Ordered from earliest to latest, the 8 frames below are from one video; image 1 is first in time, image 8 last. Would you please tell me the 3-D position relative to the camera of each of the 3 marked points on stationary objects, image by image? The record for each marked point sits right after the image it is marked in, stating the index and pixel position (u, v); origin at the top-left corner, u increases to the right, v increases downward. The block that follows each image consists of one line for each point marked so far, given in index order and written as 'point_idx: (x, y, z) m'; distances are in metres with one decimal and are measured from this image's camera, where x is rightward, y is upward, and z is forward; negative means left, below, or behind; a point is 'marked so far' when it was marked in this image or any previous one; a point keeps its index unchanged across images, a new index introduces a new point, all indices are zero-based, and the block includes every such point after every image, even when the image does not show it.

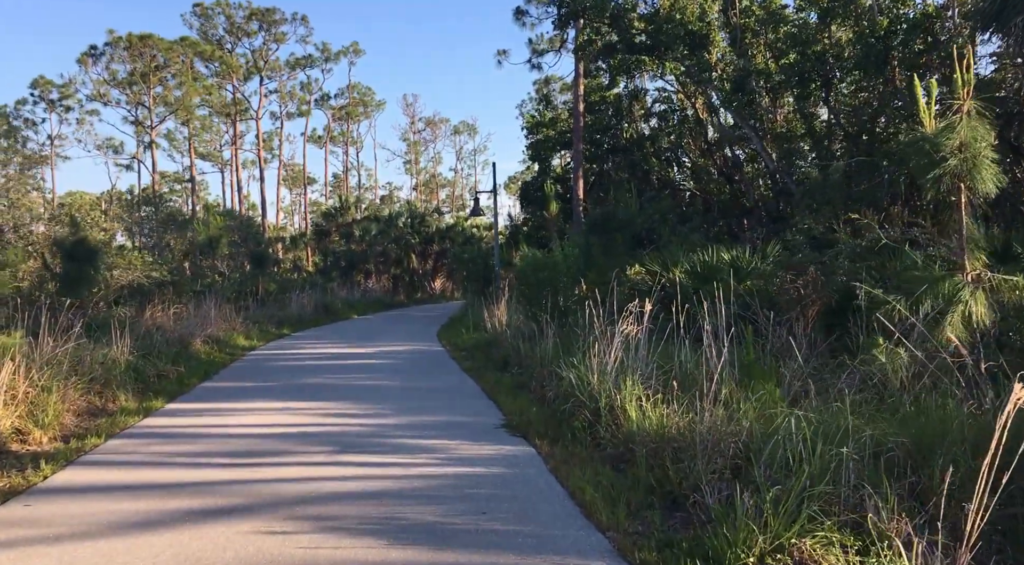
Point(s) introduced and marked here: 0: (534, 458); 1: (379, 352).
0: (+0.2, -1.3, +6.2) m
1: (-2.3, -1.2, +15.1) m
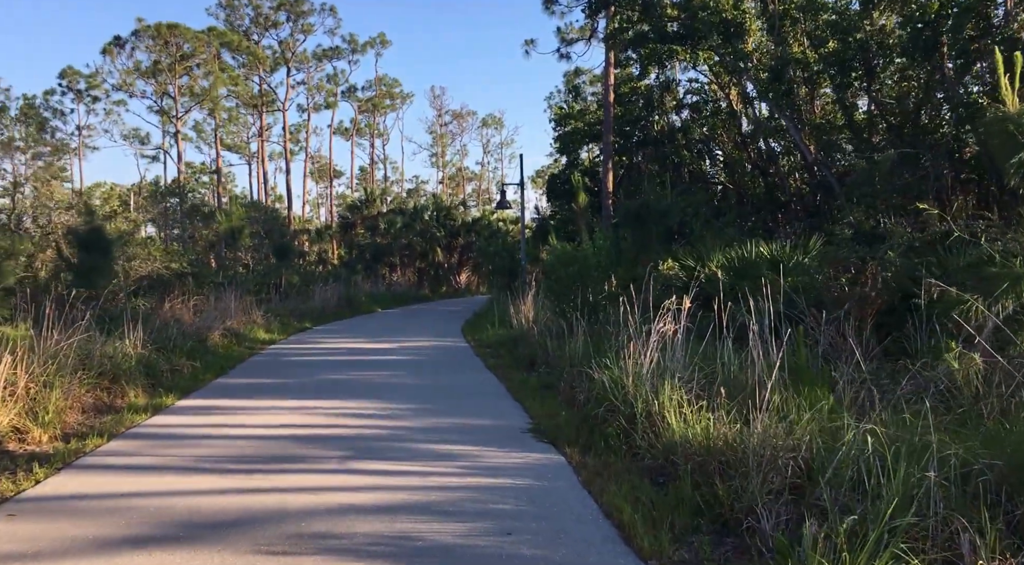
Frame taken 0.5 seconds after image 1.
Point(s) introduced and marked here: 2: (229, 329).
0: (+0.4, -1.2, +5.7) m
1: (-1.9, -1.1, +14.6) m
2: (-5.0, -0.8, +15.2) m
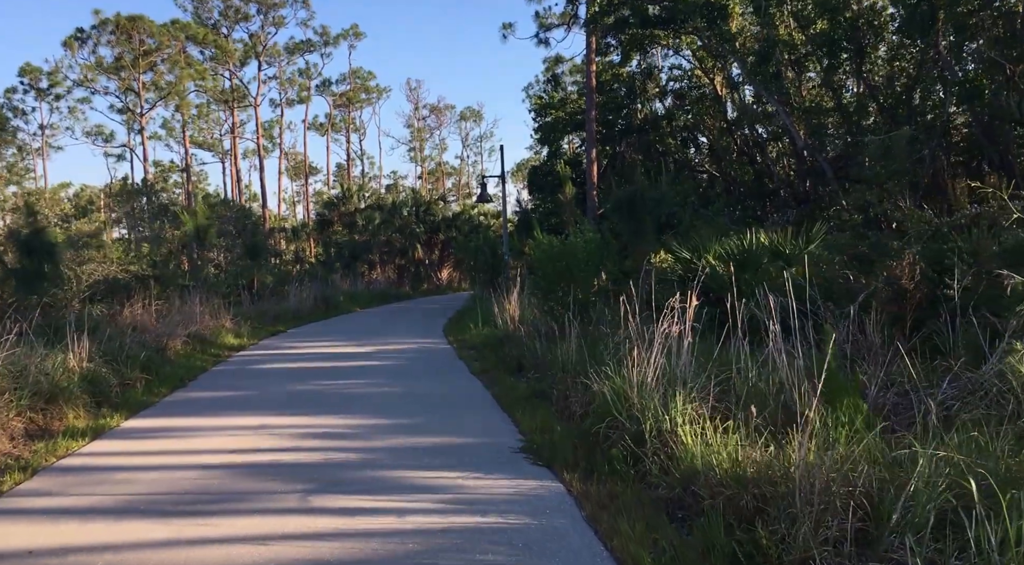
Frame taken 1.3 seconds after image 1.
0: (+0.3, -1.2, +4.9) m
1: (-2.1, -1.1, +13.7) m
2: (-5.3, -0.9, +14.2) m
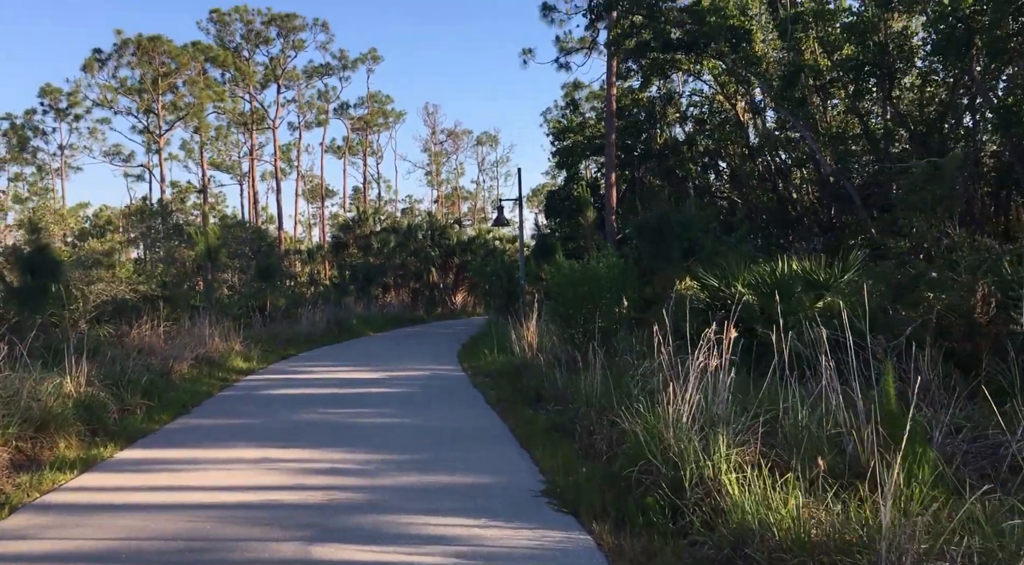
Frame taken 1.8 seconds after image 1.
0: (+0.4, -1.4, +4.3) m
1: (-1.9, -1.5, +13.2) m
2: (-5.0, -1.2, +13.8) m
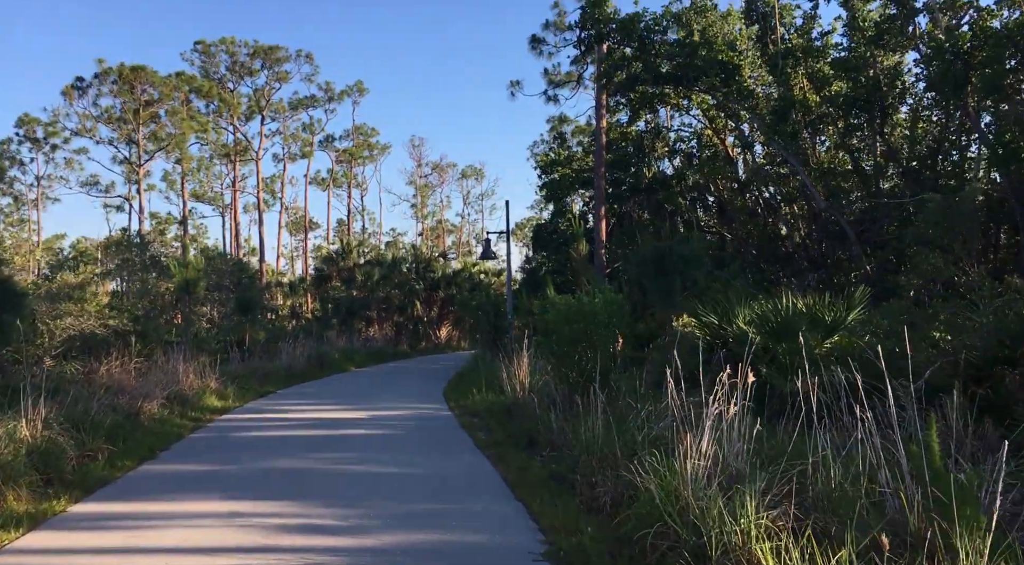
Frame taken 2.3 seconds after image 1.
0: (+0.4, -1.6, +3.7) m
1: (-2.0, -2.0, +12.6) m
2: (-5.2, -1.7, +13.1) m
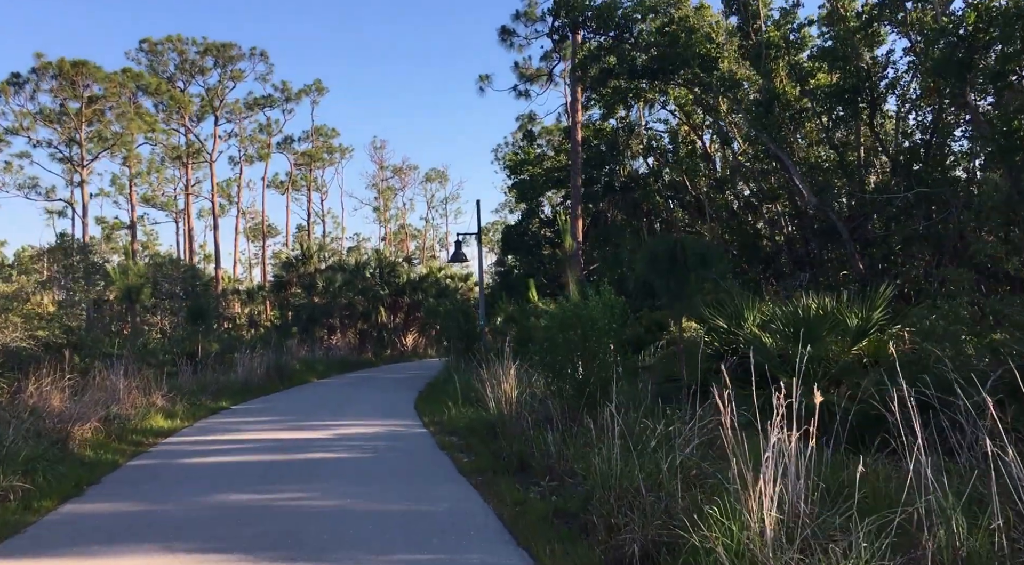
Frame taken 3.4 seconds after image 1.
0: (+0.6, -1.5, +2.5) m
1: (-2.3, -2.0, +11.3) m
2: (-5.4, -1.8, +11.6) m
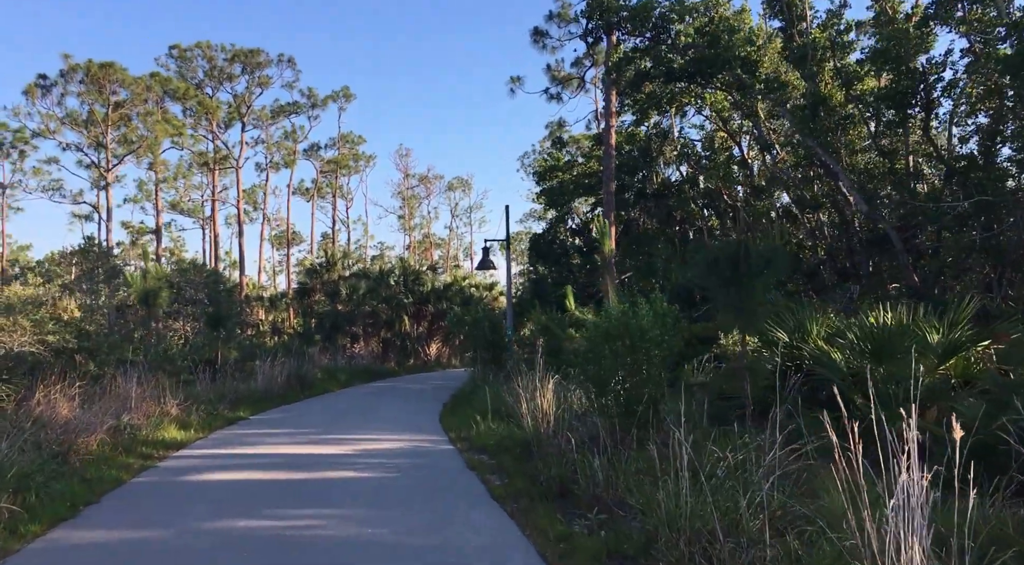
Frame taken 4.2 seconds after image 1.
0: (+0.8, -1.5, +1.7) m
1: (-1.8, -2.1, +10.5) m
2: (-5.0, -1.9, +10.9) m
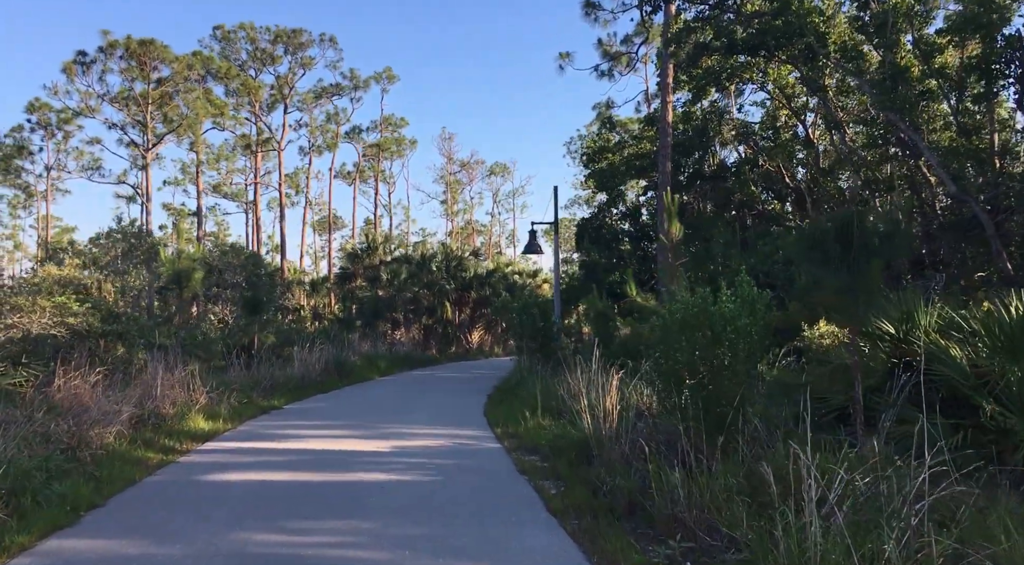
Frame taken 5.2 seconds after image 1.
0: (+0.9, -1.4, +0.6) m
1: (-1.3, -1.9, +9.5) m
2: (-4.4, -1.6, +10.1) m
